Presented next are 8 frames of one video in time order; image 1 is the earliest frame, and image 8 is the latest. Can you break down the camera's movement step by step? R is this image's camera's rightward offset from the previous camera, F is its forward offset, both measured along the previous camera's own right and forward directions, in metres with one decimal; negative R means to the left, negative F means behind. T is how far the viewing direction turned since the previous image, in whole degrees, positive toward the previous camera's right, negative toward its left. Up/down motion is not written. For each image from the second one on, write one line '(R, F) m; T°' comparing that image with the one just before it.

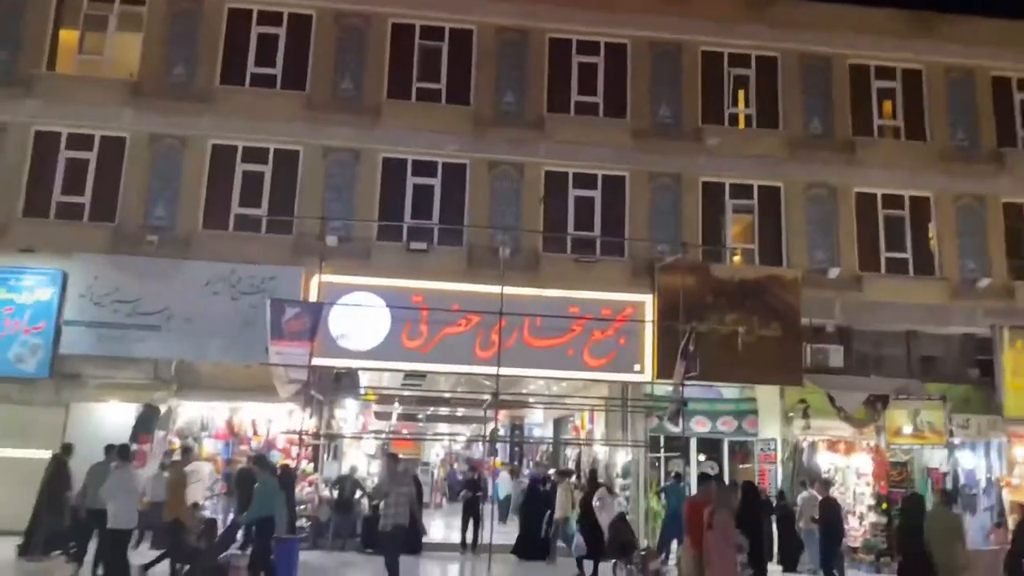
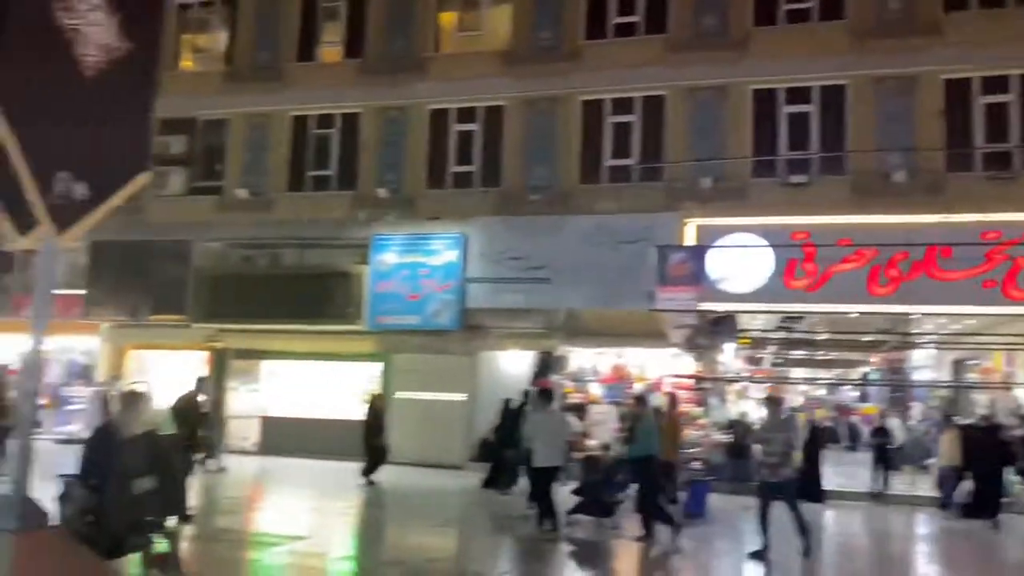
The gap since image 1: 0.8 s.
(+2.6, +0.4) m; -23°
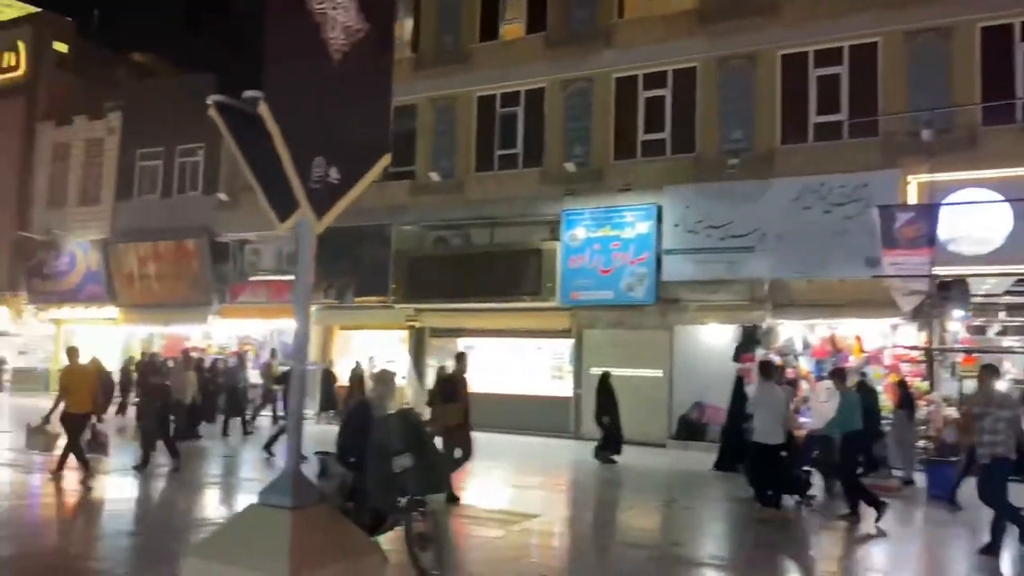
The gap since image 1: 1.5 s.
(-0.6, +0.3) m; -11°
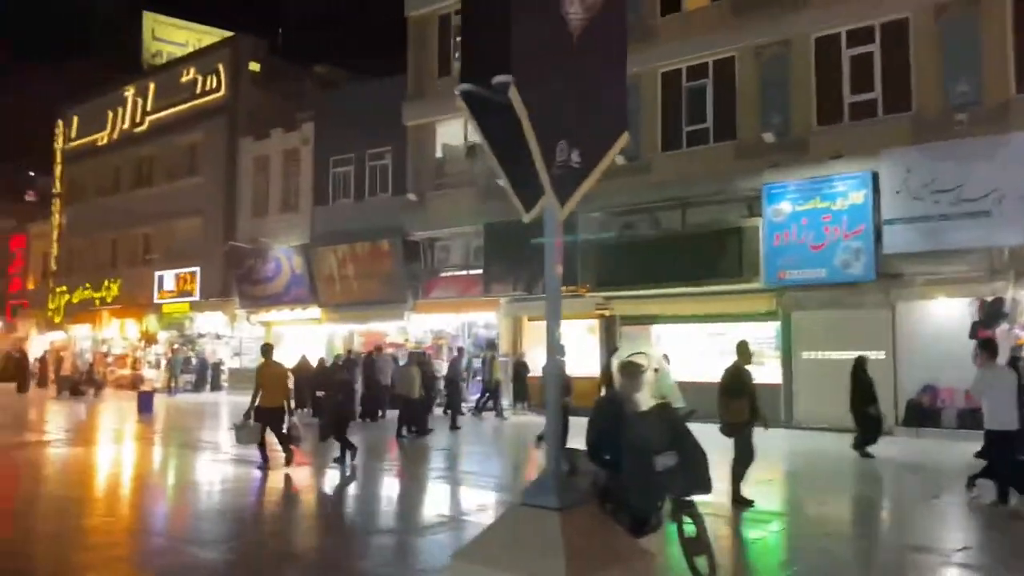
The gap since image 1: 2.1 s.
(-0.6, +0.3) m; -11°
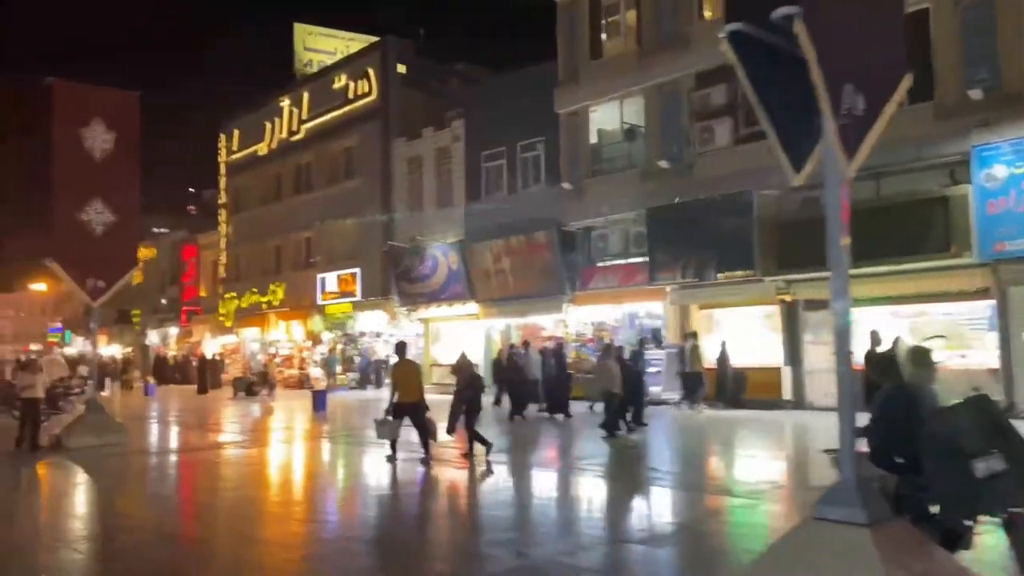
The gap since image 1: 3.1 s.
(-0.8, +0.6) m; -9°
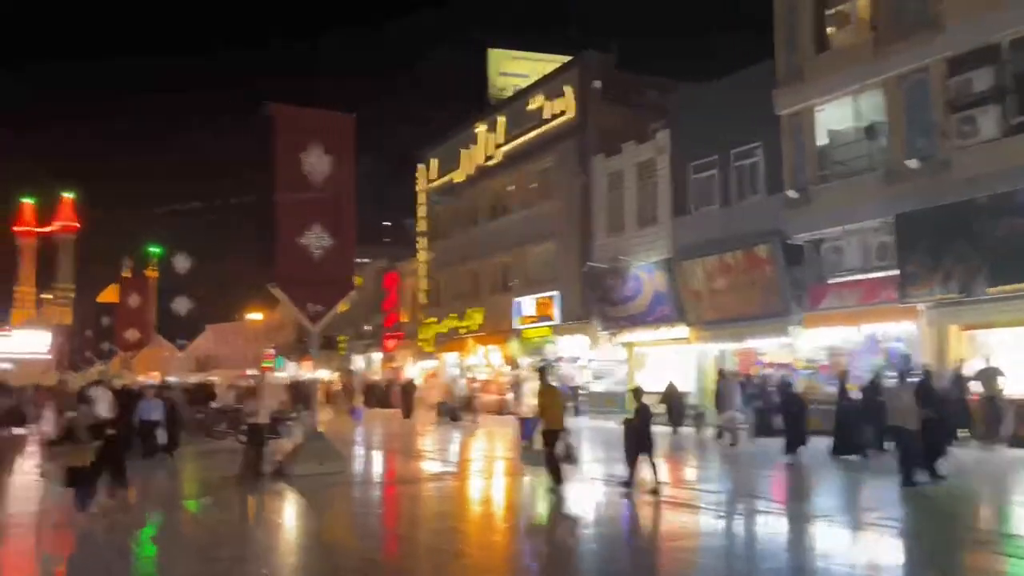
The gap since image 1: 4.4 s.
(-0.8, +1.2) m; -12°
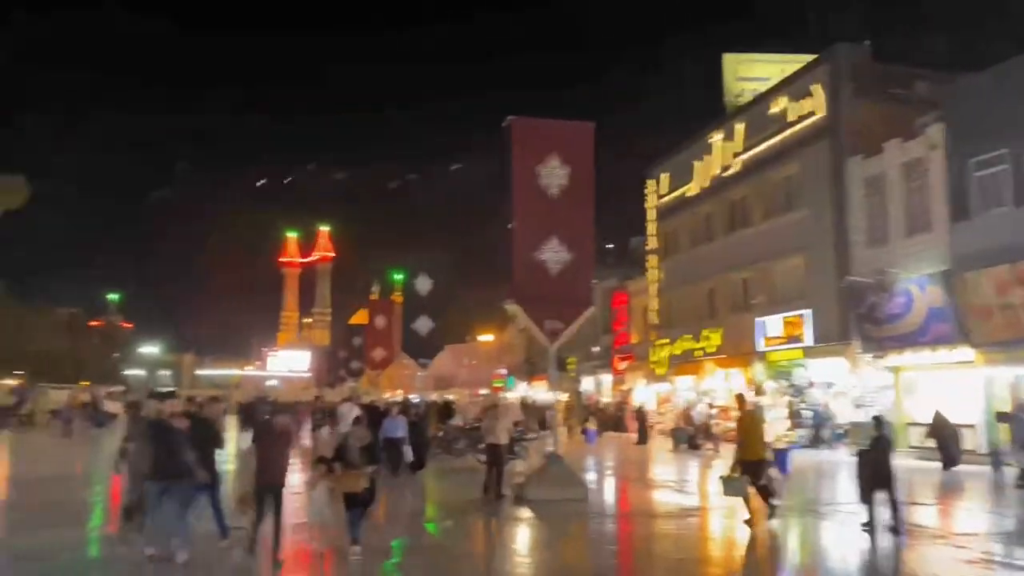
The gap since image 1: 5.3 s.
(-0.4, +0.9) m; -15°
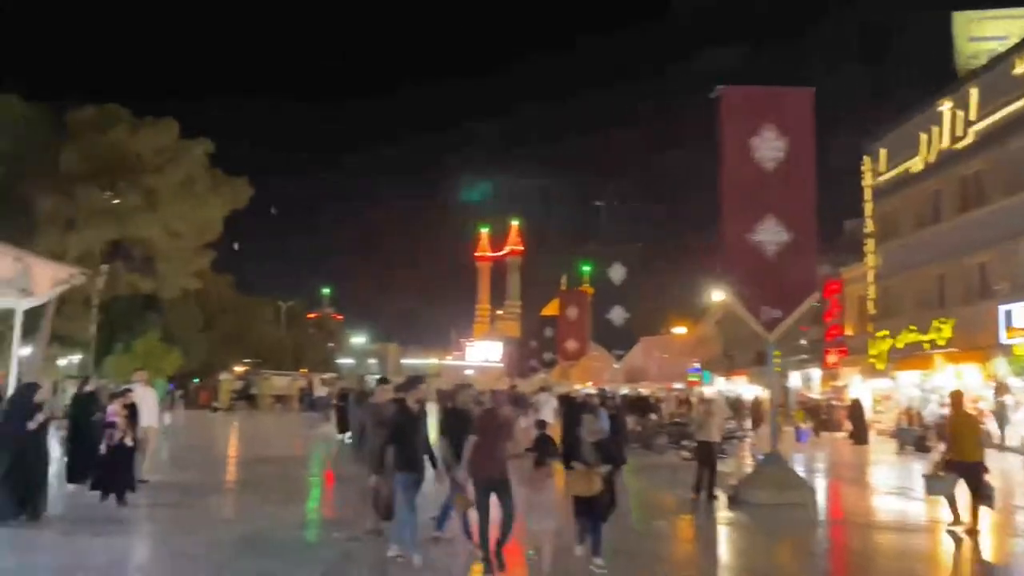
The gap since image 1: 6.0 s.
(-0.3, +0.6) m; -13°
